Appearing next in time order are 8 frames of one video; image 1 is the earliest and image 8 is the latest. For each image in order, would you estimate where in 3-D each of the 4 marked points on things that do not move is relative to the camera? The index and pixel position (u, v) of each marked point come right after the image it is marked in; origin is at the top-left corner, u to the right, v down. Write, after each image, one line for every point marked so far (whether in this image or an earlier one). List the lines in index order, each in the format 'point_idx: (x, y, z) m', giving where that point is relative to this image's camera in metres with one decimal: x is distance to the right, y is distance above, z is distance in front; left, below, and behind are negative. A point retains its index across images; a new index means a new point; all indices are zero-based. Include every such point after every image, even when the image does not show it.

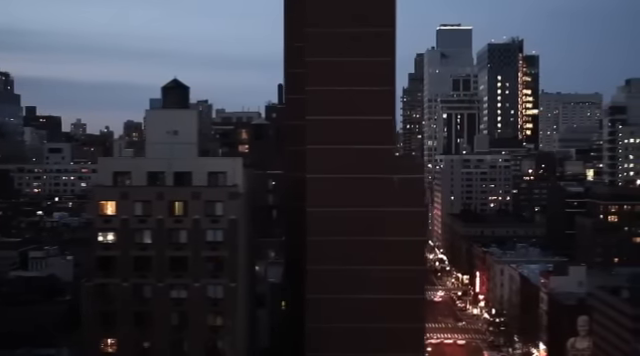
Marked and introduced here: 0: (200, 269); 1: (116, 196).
0: (-1.1, -0.7, +5.6) m
1: (-1.7, -0.1, +5.4) m
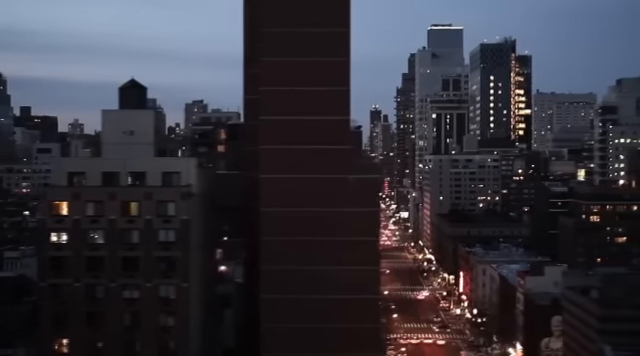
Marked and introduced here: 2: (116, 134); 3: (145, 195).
0: (-1.4, -0.7, +5.6) m
1: (-2.0, -0.2, +5.4) m
2: (-1.8, +0.4, +6.0) m
3: (-1.5, -0.1, +5.6) m
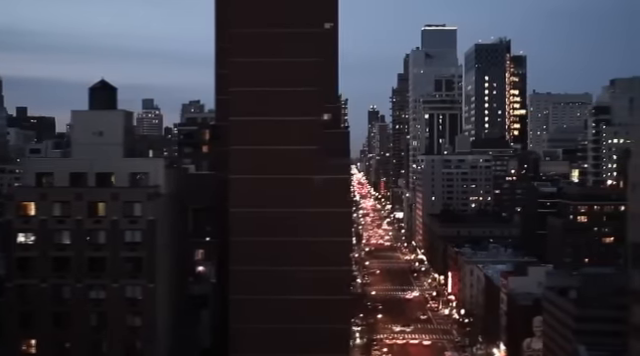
0: (-1.7, -0.7, +5.6) m
1: (-2.3, -0.2, +5.4) m
2: (-2.1, +0.4, +6.0) m
3: (-1.7, -0.1, +5.6) m
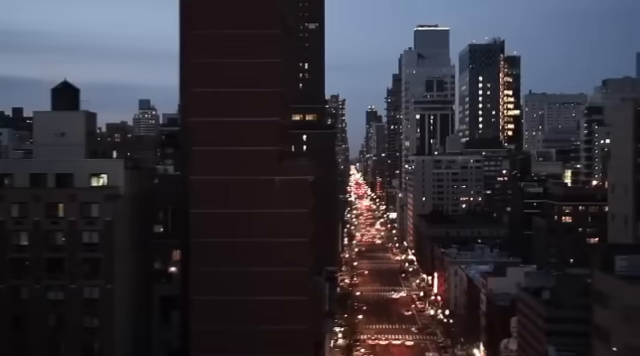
0: (-2.0, -0.8, +5.6) m
1: (-2.6, -0.2, +5.4) m
2: (-2.4, +0.4, +6.0) m
3: (-2.1, -0.2, +5.6) m
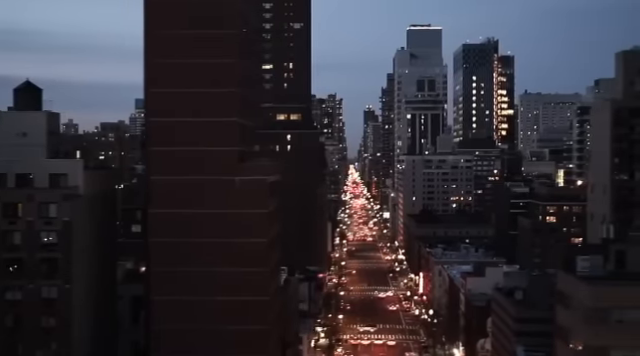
0: (-2.3, -0.8, +5.6) m
1: (-2.9, -0.2, +5.4) m
2: (-2.8, +0.4, +6.0) m
3: (-2.4, -0.2, +5.6) m
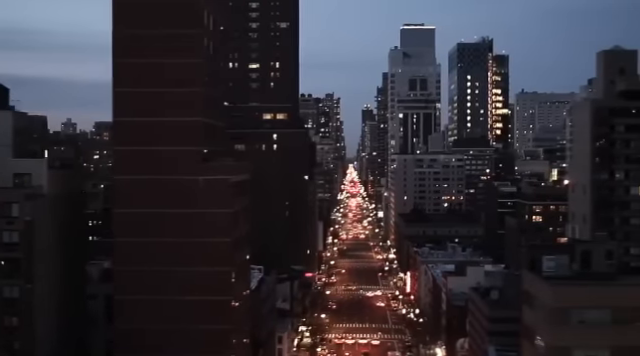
0: (-2.6, -0.8, +5.6) m
1: (-3.2, -0.2, +5.4) m
2: (-3.0, +0.4, +6.0) m
3: (-2.7, -0.2, +5.6) m
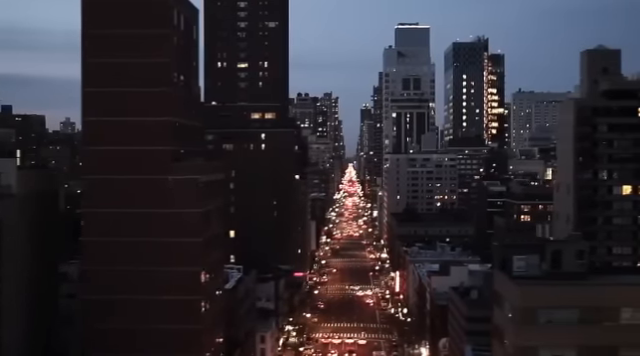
0: (-2.9, -0.8, +5.6) m
1: (-3.5, -0.2, +5.4) m
2: (-3.3, +0.4, +6.1) m
3: (-2.9, -0.1, +5.6) m
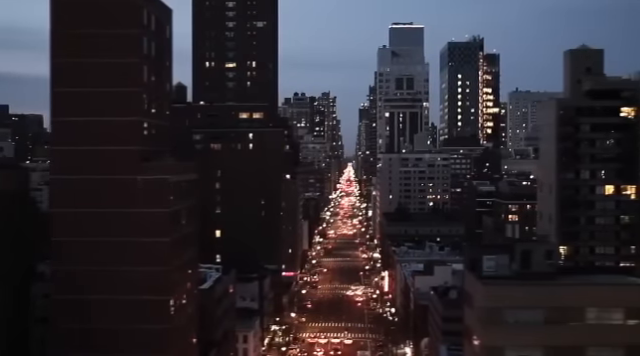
0: (-3.1, -0.8, +5.6) m
1: (-3.8, -0.2, +5.4) m
2: (-3.6, +0.4, +6.1) m
3: (-3.2, -0.2, +5.6) m
